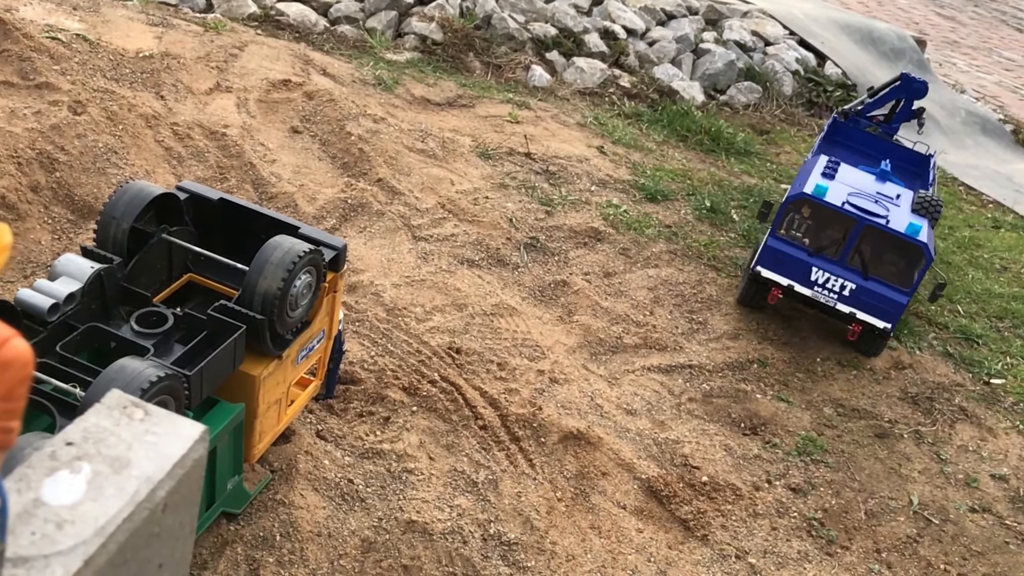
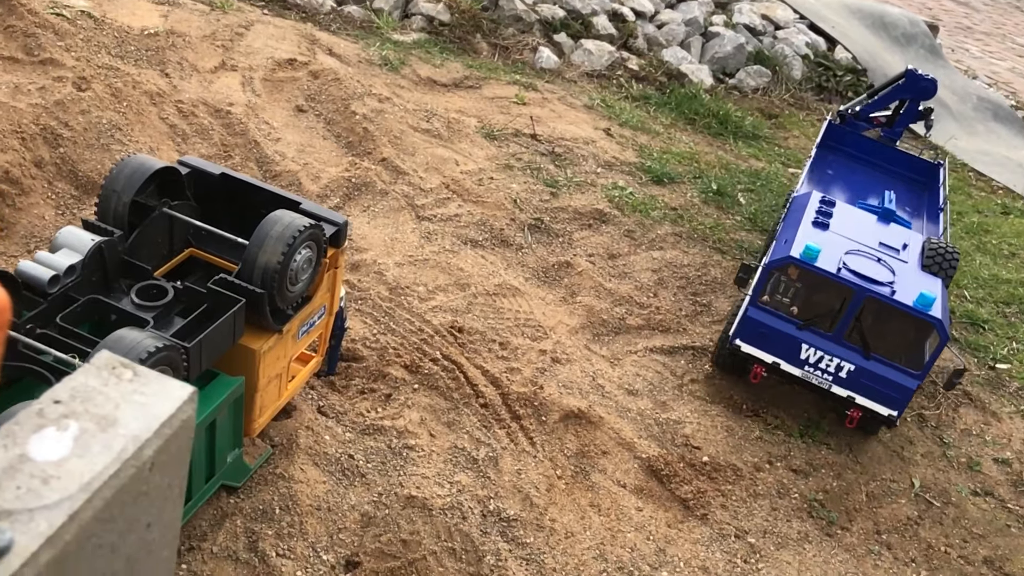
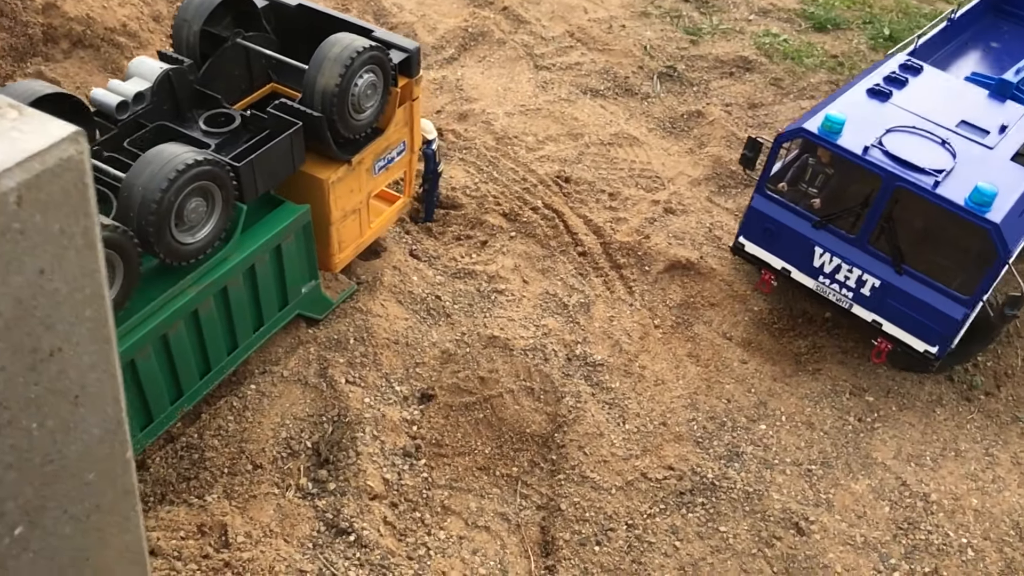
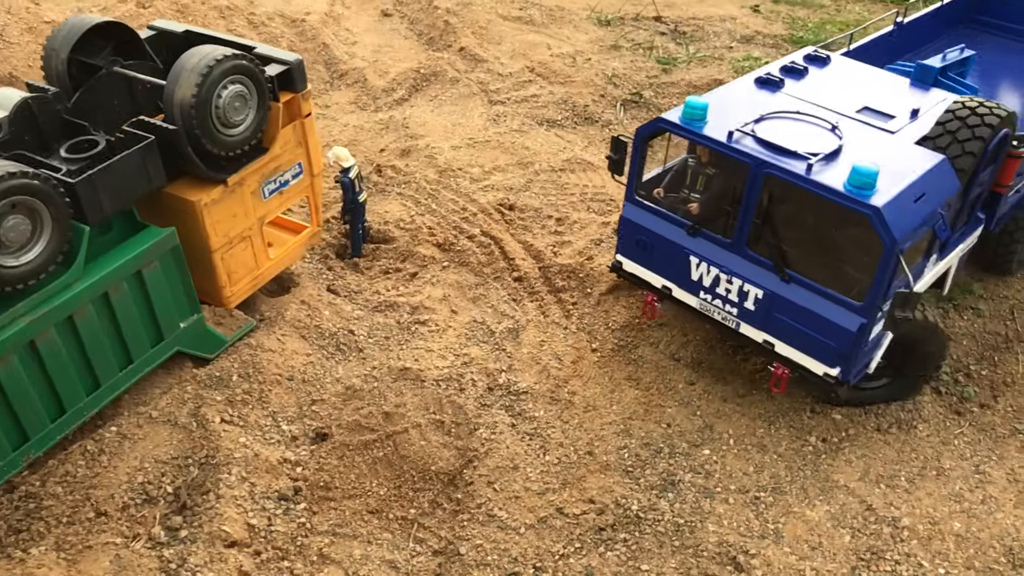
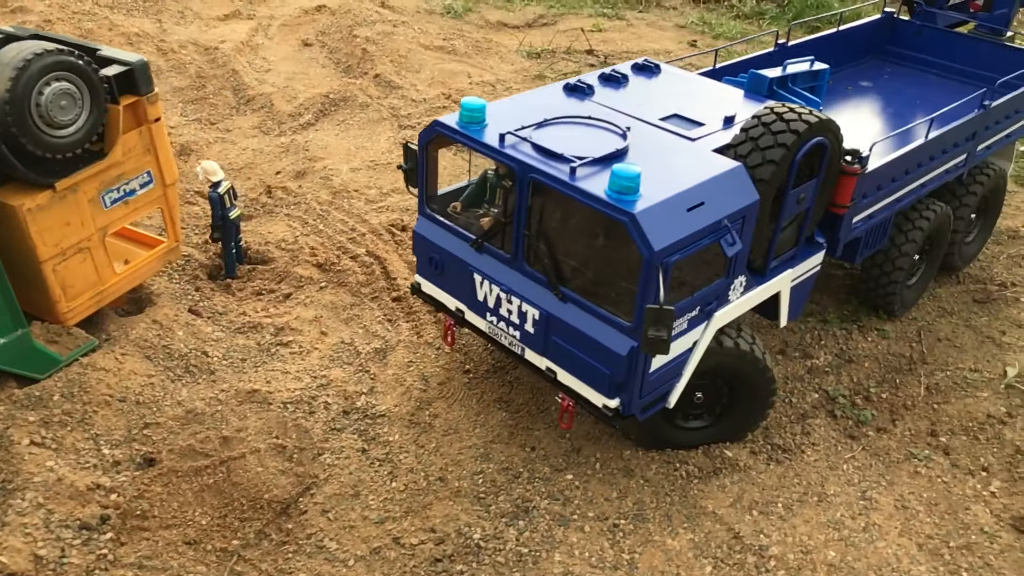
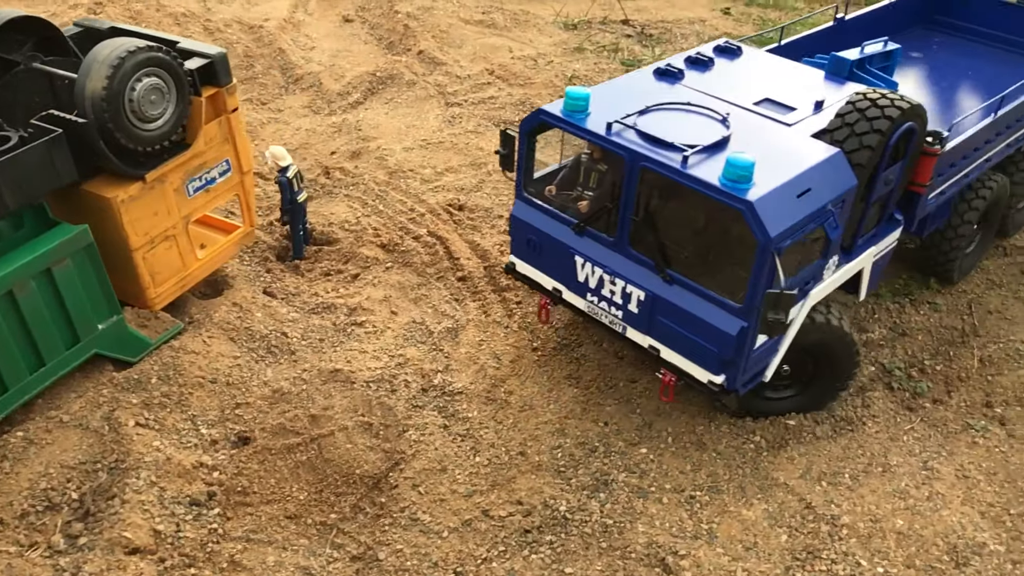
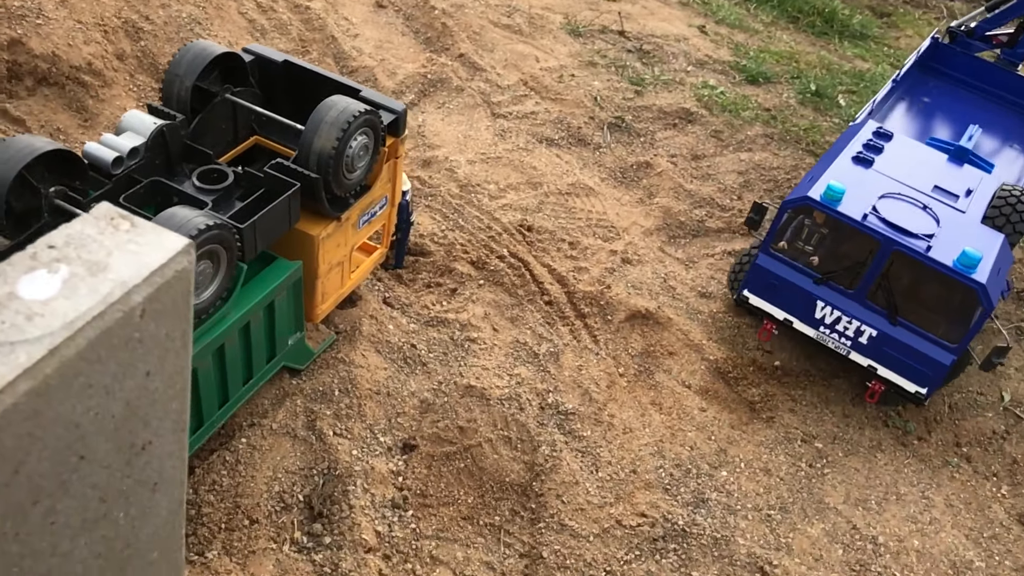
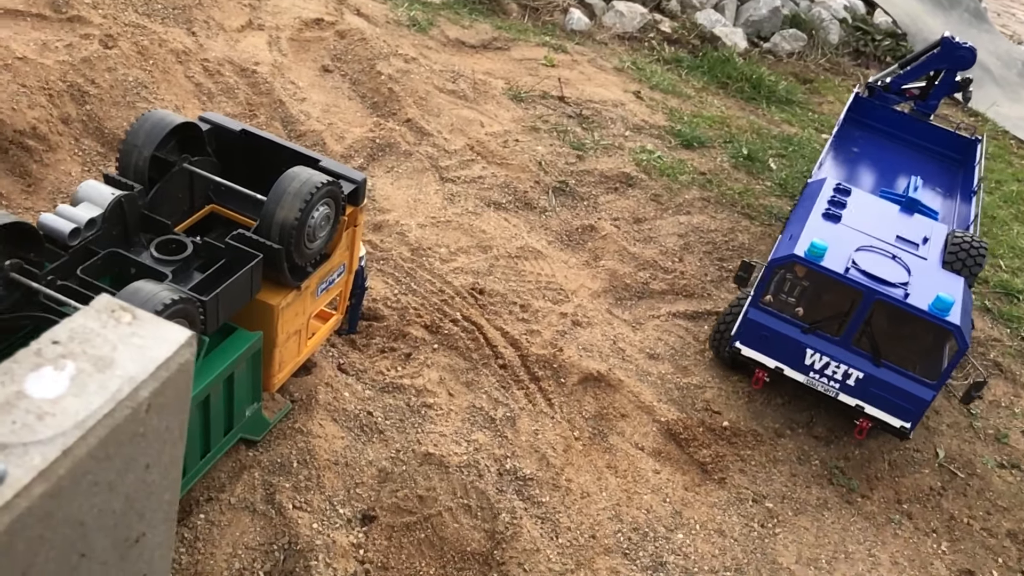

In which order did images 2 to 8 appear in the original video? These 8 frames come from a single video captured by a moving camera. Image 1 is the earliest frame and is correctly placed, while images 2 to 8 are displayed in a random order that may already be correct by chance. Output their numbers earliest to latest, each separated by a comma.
2, 8, 7, 3, 4, 6, 5
